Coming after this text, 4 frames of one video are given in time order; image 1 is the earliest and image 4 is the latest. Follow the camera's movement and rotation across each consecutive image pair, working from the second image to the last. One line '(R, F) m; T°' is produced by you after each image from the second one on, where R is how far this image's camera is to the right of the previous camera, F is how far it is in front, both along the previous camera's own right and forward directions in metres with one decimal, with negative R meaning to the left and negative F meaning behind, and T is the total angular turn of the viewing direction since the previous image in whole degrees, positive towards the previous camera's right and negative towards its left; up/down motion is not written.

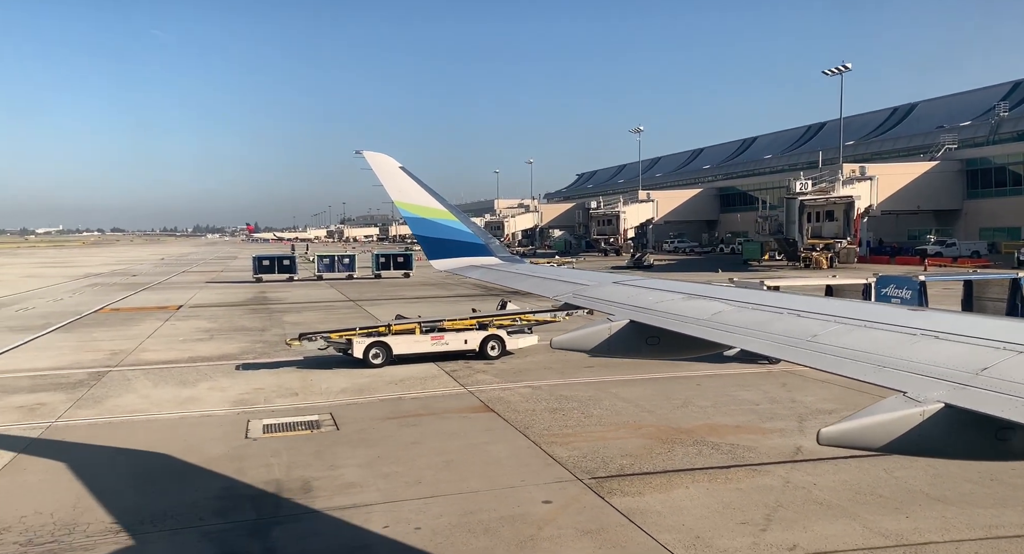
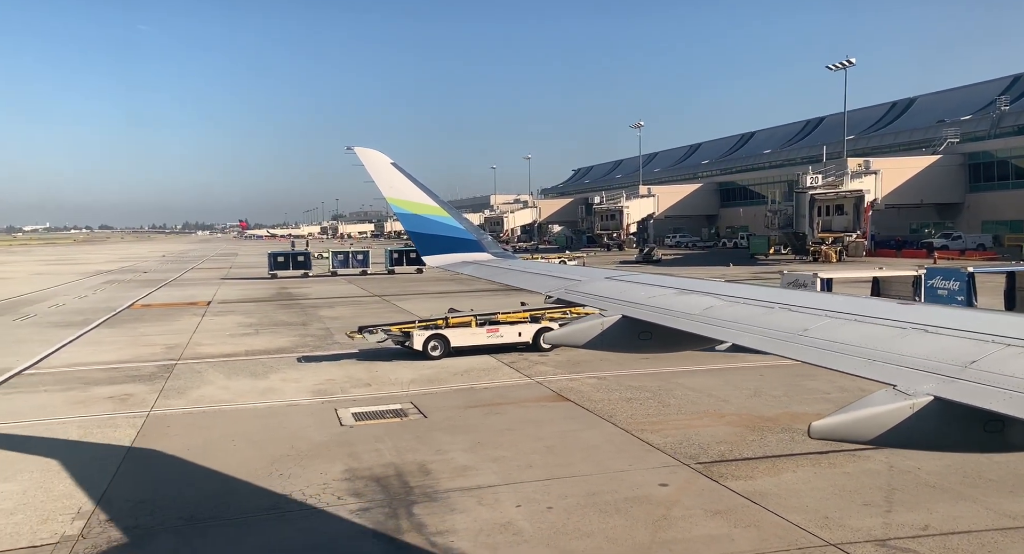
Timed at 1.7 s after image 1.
(-1.0, -0.2) m; -2°
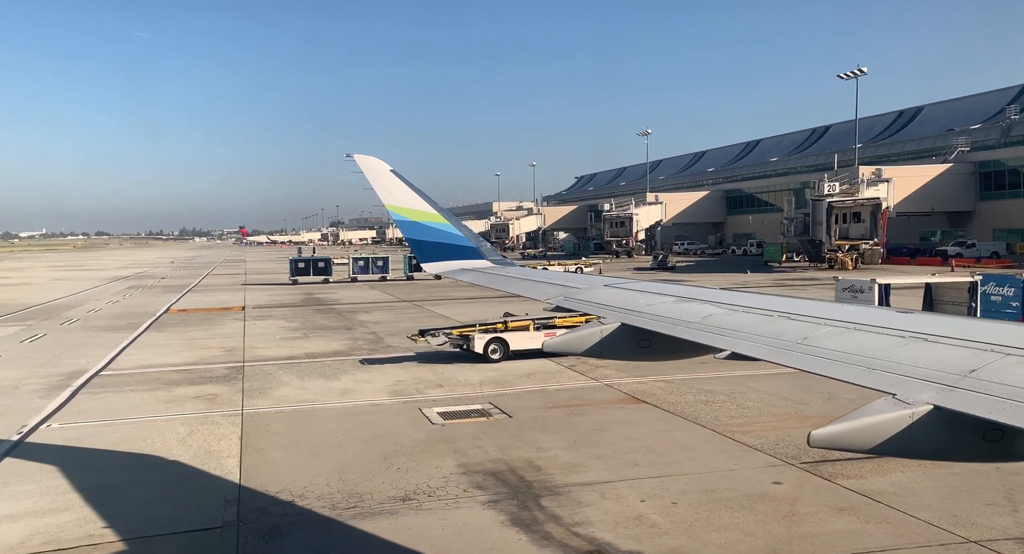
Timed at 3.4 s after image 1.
(-0.9, -0.2) m; -2°
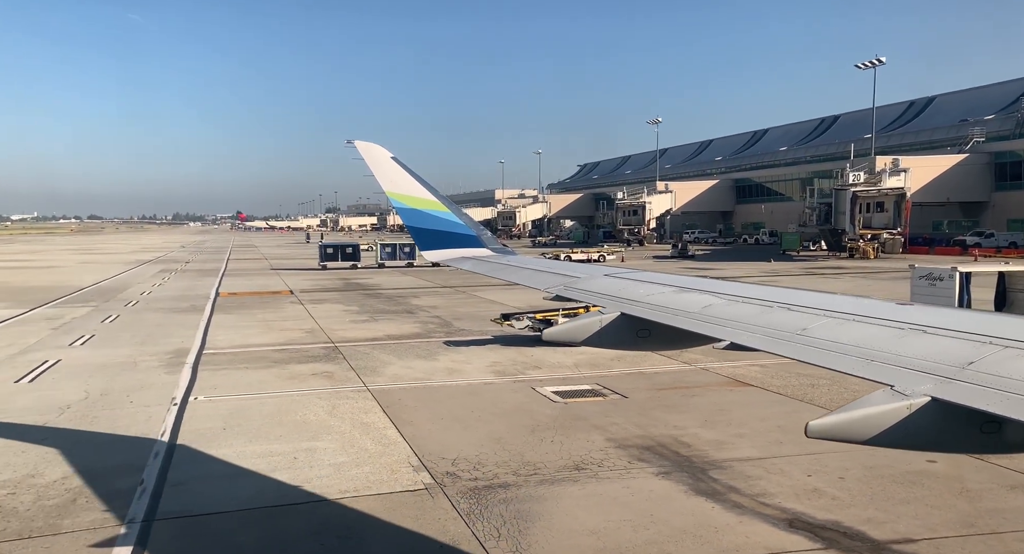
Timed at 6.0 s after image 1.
(-1.3, -0.4) m; -3°
